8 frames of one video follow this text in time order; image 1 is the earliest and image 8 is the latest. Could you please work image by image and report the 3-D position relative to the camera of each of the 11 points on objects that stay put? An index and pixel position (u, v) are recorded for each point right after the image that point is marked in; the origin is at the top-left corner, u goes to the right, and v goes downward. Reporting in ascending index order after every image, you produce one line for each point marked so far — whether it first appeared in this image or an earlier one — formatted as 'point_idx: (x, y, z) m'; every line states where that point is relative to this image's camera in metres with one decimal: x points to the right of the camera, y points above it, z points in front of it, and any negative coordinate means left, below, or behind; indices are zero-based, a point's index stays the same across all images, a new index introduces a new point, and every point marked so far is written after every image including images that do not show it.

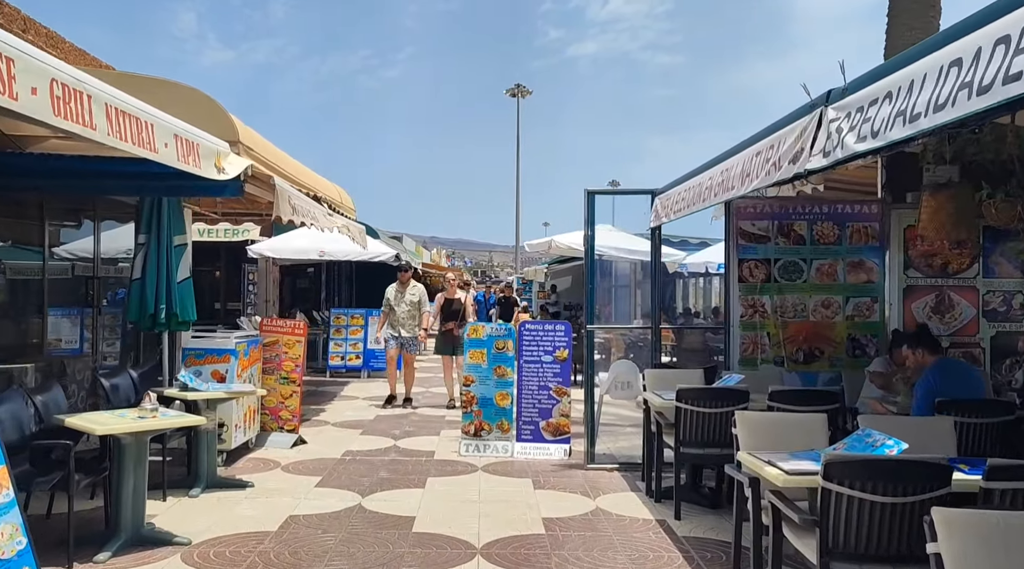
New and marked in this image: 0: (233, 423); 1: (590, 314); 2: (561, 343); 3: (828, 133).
0: (-2.5, -1.2, +6.5) m
1: (+0.8, -0.3, +6.9) m
2: (+0.5, -0.6, +7.2) m
3: (+1.3, +0.6, +3.1) m
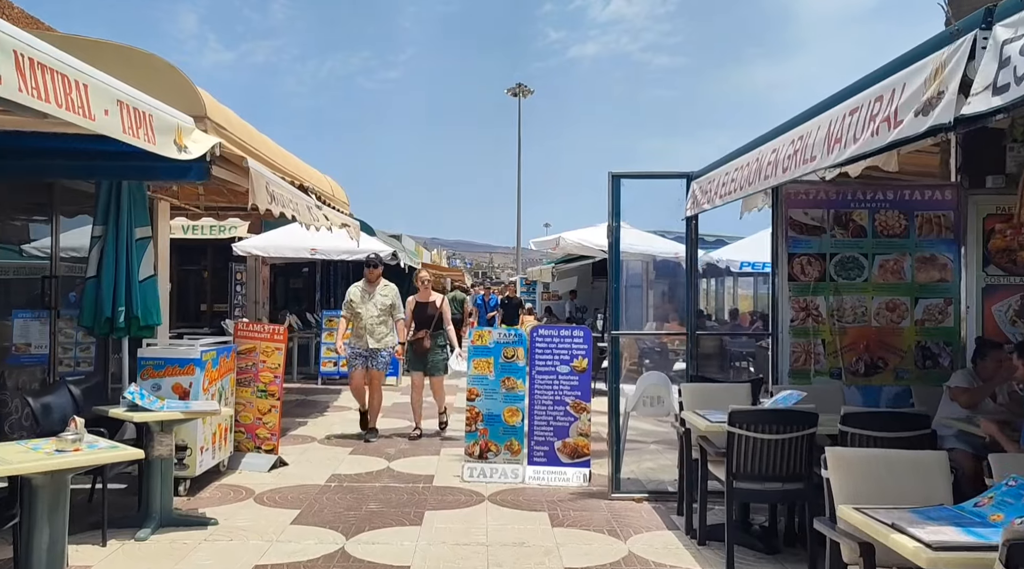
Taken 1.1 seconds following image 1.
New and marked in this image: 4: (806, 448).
0: (-2.4, -1.2, +5.5) m
1: (+0.8, -0.3, +6.0) m
2: (+0.6, -0.6, +6.3) m
3: (+1.4, +0.6, +2.1) m
4: (+1.7, -0.9, +4.3) m
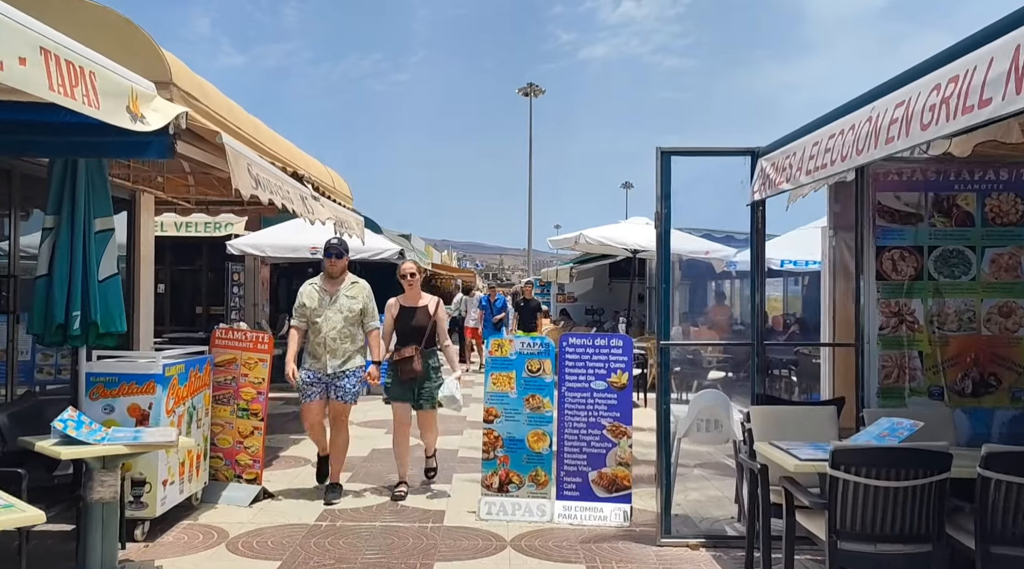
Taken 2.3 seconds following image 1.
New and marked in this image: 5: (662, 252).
0: (-2.2, -1.2, +4.6) m
1: (+1.0, -0.3, +5.0) m
2: (+0.7, -0.6, +5.3) m
3: (+1.5, +0.7, +1.1) m
4: (+1.9, -0.9, +3.3) m
5: (+1.0, +0.2, +4.9) m
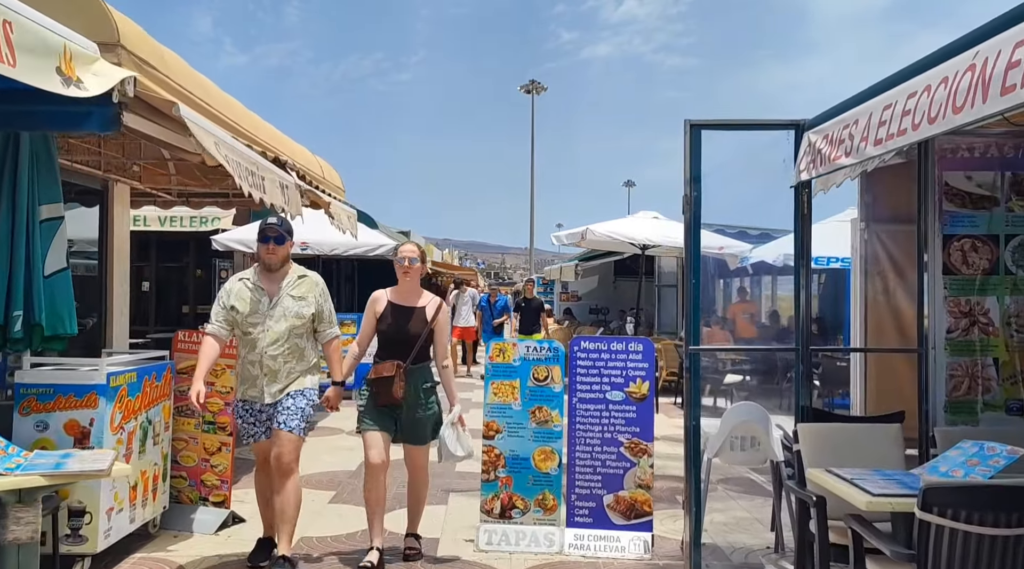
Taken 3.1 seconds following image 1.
0: (-2.2, -1.2, +3.9) m
1: (+1.0, -0.3, +4.3) m
2: (+0.8, -0.5, +4.6) m
3: (+1.6, +0.7, +0.4) m
4: (+1.9, -0.9, +2.6) m
5: (+1.0, +0.2, +4.2) m
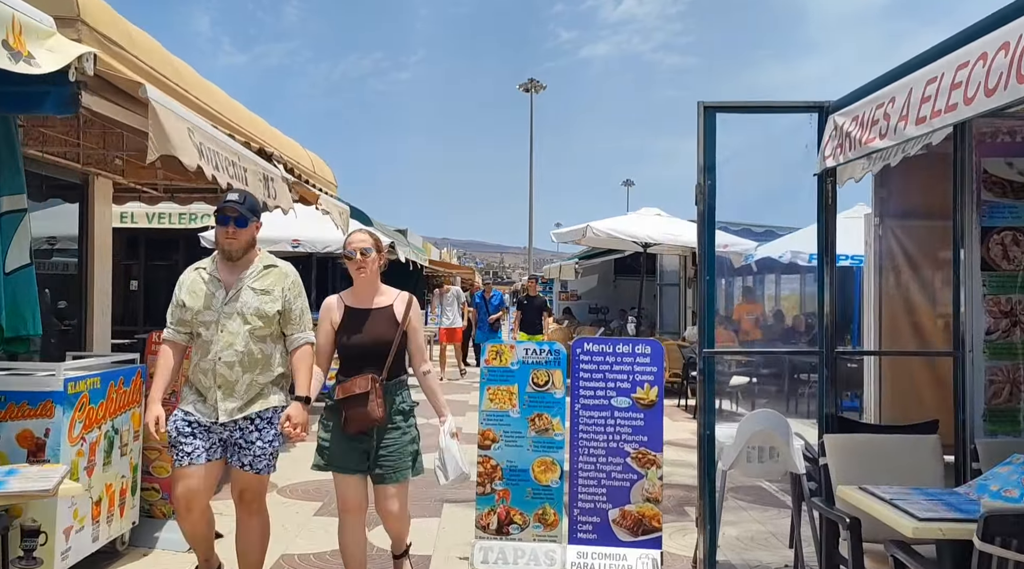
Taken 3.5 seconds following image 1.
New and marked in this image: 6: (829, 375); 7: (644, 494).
0: (-2.2, -1.2, +3.5) m
1: (+1.0, -0.3, +3.9) m
2: (+0.8, -0.5, +4.2) m
3: (+1.5, +0.7, +0.1) m
4: (+1.9, -0.9, +2.2) m
5: (+1.0, +0.3, +3.9) m
6: (+1.7, -0.5, +4.0) m
7: (+0.8, -1.2, +4.2) m
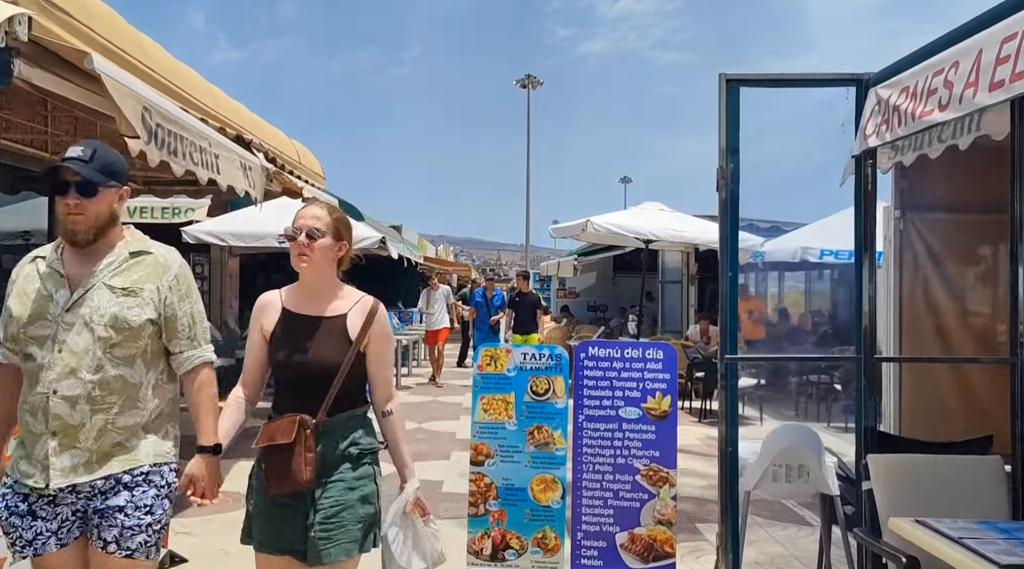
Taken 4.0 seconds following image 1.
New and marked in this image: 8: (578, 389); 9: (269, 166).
0: (-2.2, -1.2, +3.1) m
1: (+1.0, -0.3, +3.5) m
2: (+0.7, -0.5, +3.8) m
3: (+1.5, +0.7, -0.4) m
4: (+1.9, -0.9, +1.8) m
5: (+1.0, +0.3, +3.4) m
6: (+1.7, -0.5, +3.6) m
7: (+0.7, -1.2, +3.8) m
8: (+0.4, -0.5, +3.8) m
9: (-2.2, +1.1, +6.6) m
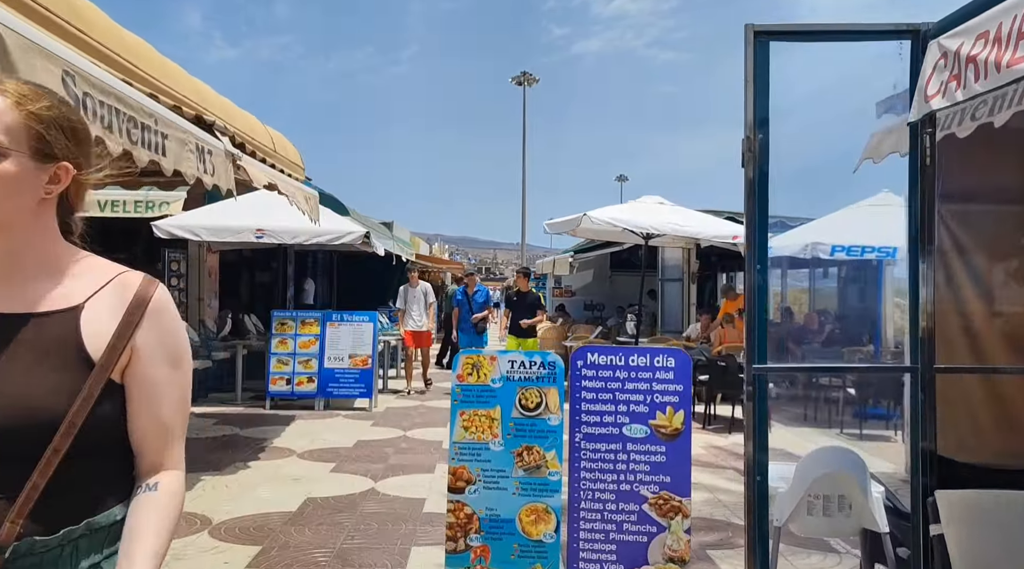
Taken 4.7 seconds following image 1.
0: (-2.3, -1.1, +2.5) m
1: (+0.9, -0.2, +2.9) m
2: (+0.7, -0.5, +3.2) m
3: (+1.5, +0.7, -0.9) m
4: (+1.8, -0.9, +1.2) m
5: (+0.9, +0.3, +2.9) m
6: (+1.6, -0.5, +3.0) m
7: (+0.7, -1.2, +3.2) m
8: (+0.3, -0.5, +3.3) m
9: (-2.2, +1.1, +6.0) m
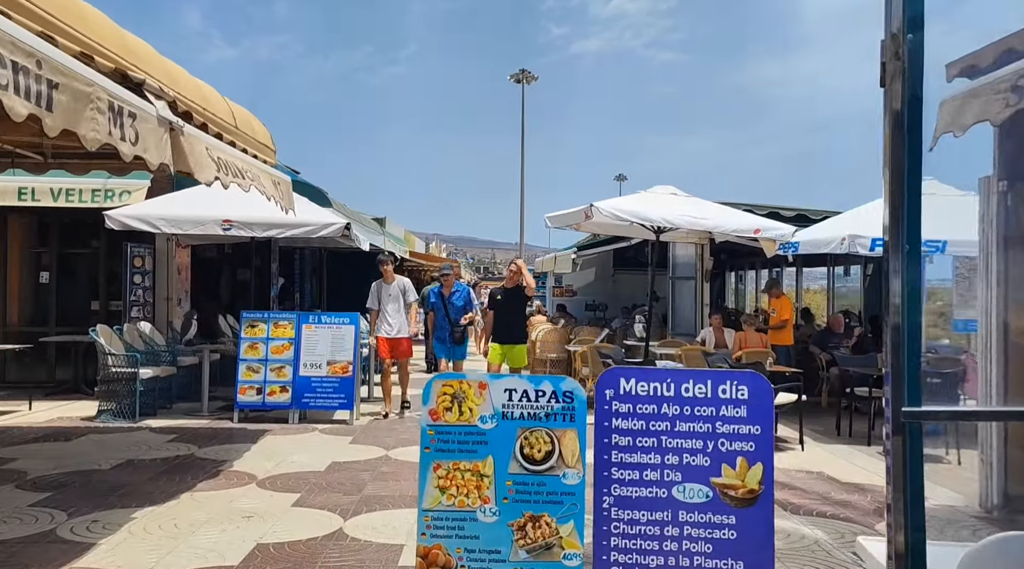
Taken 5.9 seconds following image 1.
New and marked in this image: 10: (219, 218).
0: (-2.3, -1.1, +1.4) m
1: (+0.9, -0.2, +1.9) m
2: (+0.7, -0.5, +2.2) m
3: (+1.5, +0.7, -2.0) m
4: (+1.8, -0.9, +0.2) m
5: (+0.9, +0.3, +1.8) m
6: (+1.6, -0.5, +2.0) m
7: (+0.7, -1.1, +2.2) m
8: (+0.3, -0.5, +2.2) m
9: (-2.3, +1.1, +4.9) m
10: (-3.3, +0.7, +8.3) m
